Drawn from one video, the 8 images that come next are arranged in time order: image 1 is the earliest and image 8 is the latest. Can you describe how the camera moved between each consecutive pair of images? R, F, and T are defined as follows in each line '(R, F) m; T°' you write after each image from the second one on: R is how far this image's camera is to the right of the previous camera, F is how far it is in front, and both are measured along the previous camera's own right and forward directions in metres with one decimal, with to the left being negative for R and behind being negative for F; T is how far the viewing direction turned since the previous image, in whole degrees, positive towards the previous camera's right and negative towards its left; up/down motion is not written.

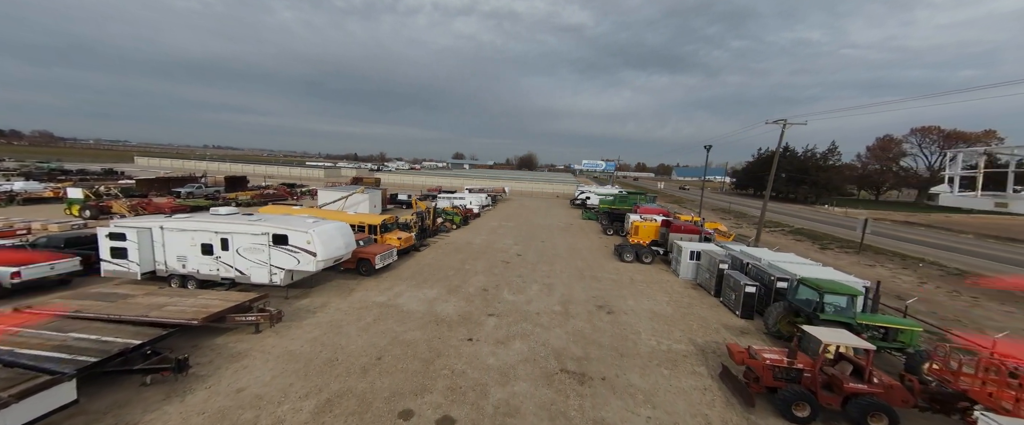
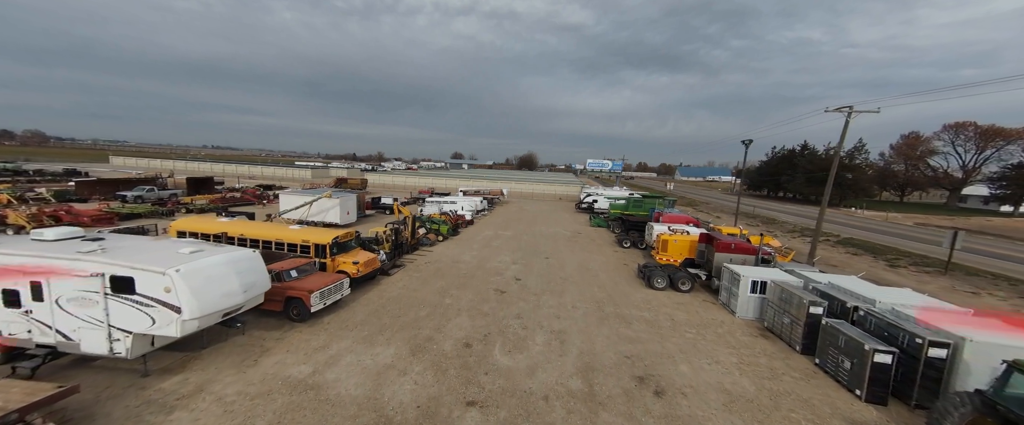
(+0.2, +4.3) m; 0°
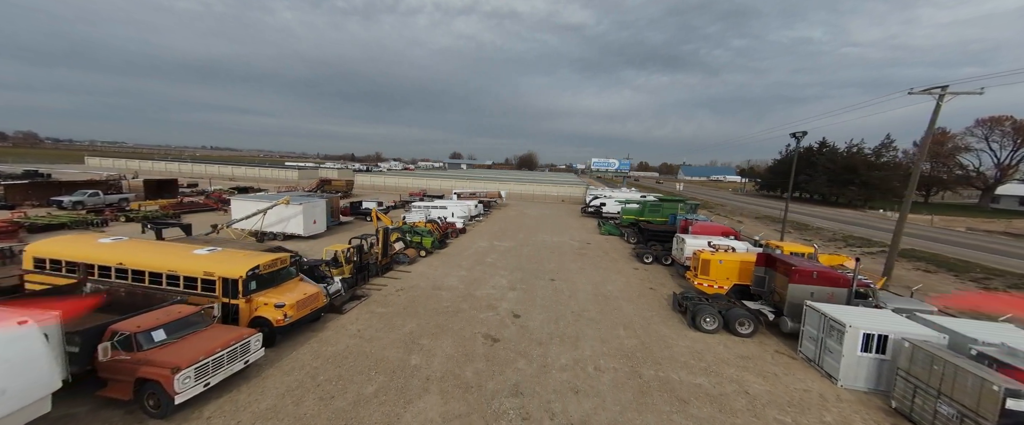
(+0.1, +3.8) m; 0°
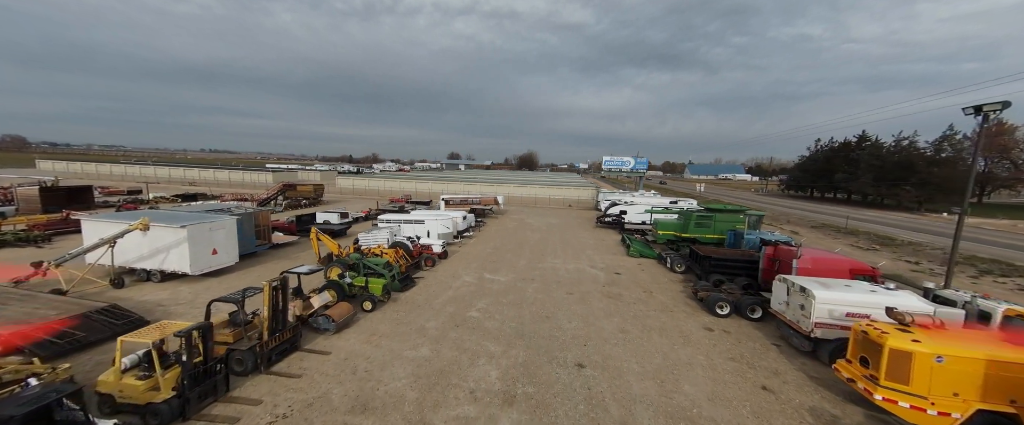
(+0.1, +6.7) m; 0°
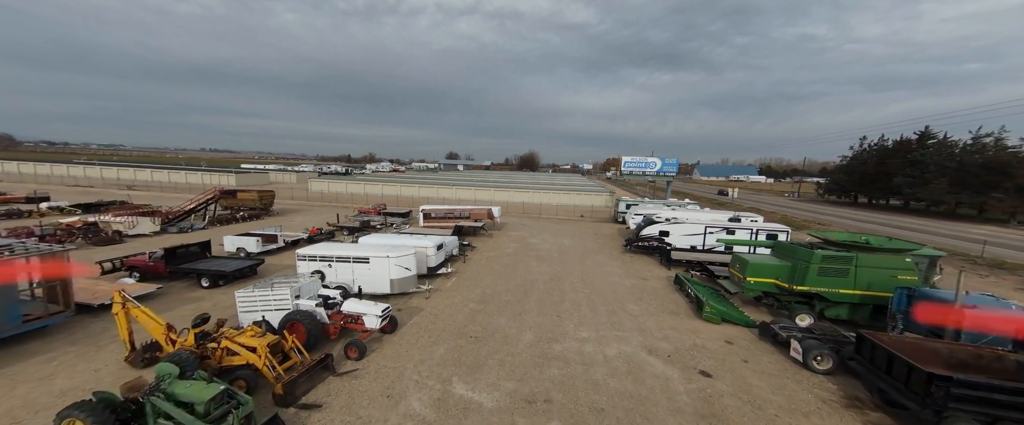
(+0.1, +7.7) m; 0°
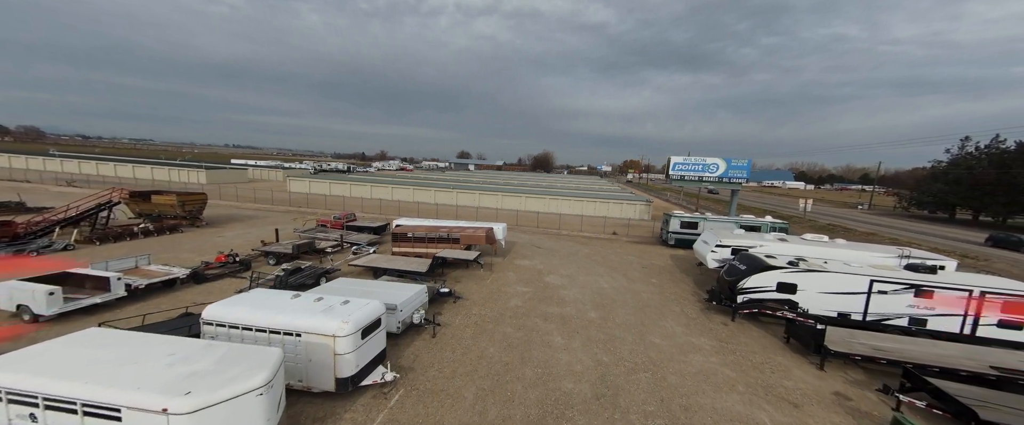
(+0.1, +8.3) m; -2°
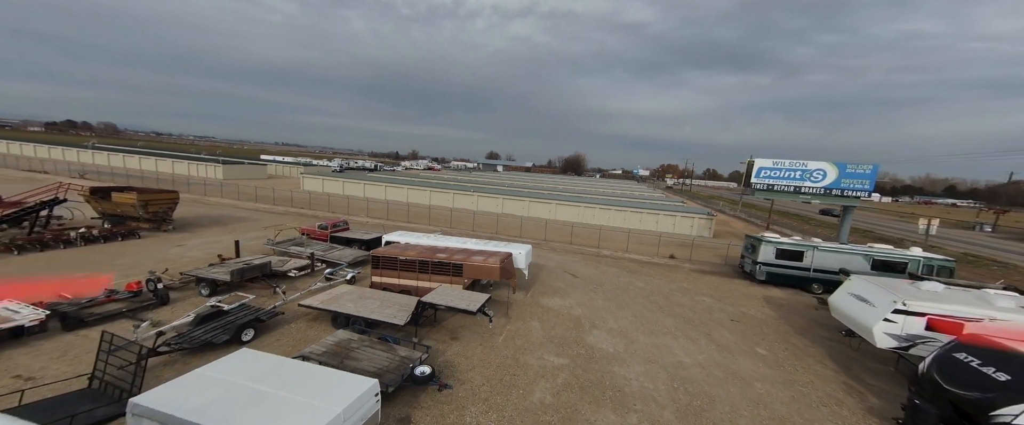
(0.0, +5.3) m; -5°
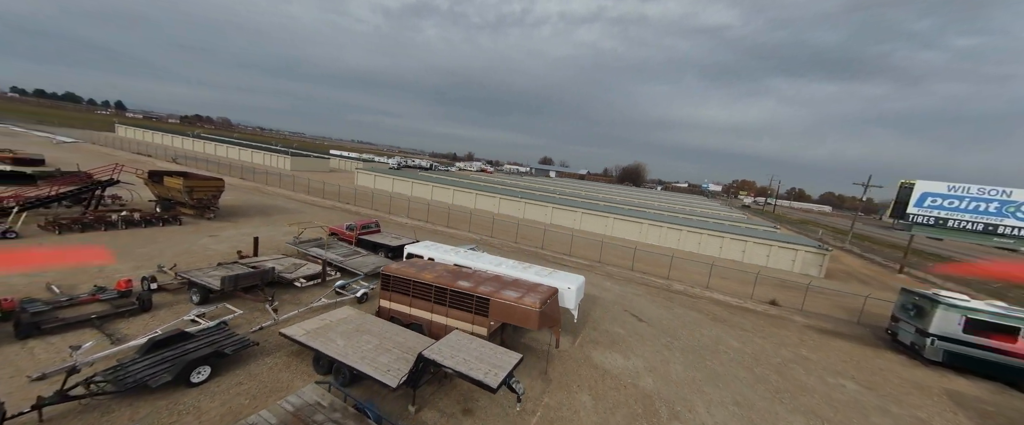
(-0.1, +3.2) m; -9°
